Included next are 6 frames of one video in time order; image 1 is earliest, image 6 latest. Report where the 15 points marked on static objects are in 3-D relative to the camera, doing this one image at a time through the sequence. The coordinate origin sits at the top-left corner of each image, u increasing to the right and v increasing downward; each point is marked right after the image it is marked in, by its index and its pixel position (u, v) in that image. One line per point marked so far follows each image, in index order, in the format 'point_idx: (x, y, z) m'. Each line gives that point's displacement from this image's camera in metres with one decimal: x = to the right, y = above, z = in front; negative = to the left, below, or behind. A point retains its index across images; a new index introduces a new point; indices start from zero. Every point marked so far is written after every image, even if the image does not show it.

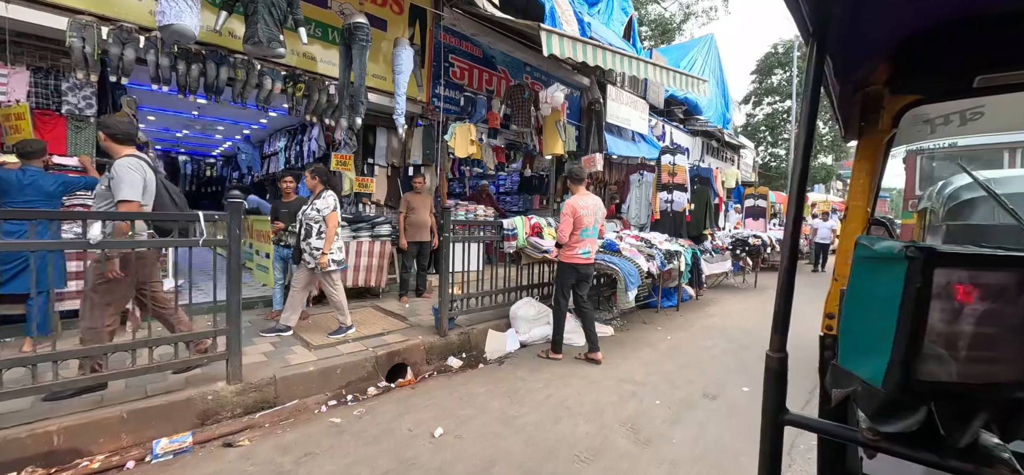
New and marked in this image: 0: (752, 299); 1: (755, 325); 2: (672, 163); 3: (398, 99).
0: (+4.9, -1.1, +9.2) m
1: (+4.0, -1.3, +7.5) m
2: (+2.5, +1.2, +7.4) m
3: (-1.6, +1.9, +6.1) m
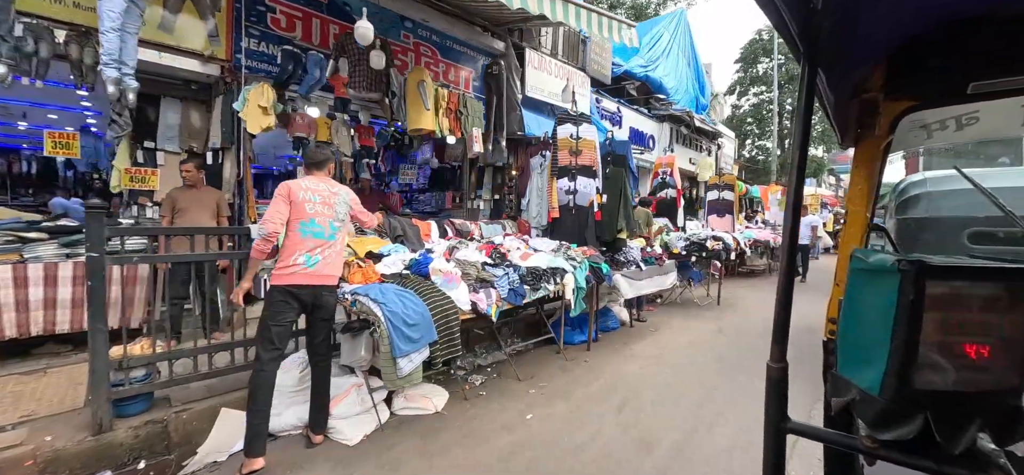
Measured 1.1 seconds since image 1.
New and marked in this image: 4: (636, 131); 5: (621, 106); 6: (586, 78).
0: (+3.0, -1.2, +6.9) m
1: (+2.2, -1.3, +5.2) m
2: (+0.7, +1.1, +5.2) m
3: (-3.5, +1.7, +3.9) m
4: (+3.4, +2.8, +12.2) m
5: (+2.8, +3.3, +11.5) m
6: (+1.6, +3.3, +9.3) m
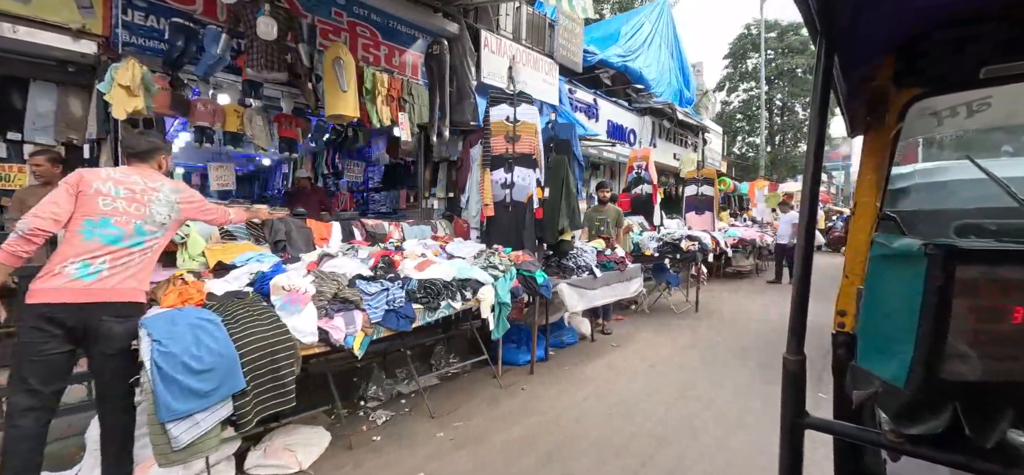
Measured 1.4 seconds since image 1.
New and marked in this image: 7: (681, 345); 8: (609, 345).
0: (+2.4, -1.2, +6.1) m
1: (+1.5, -1.3, +4.4) m
2: (0.0, +1.1, +4.4) m
3: (-4.2, +1.6, +3.1) m
4: (+2.6, +2.8, +11.4) m
5: (+2.1, +3.3, +10.7) m
6: (+0.8, +3.2, +8.6) m
7: (+2.0, -1.2, +5.3) m
8: (+1.2, -1.2, +5.2) m
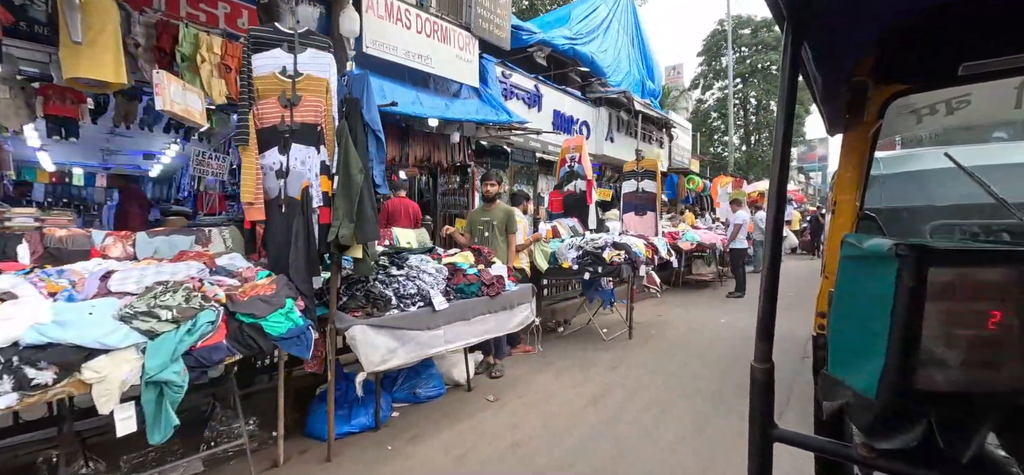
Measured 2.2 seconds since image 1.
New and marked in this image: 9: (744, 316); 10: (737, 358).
0: (+1.0, -1.2, +4.8) m
1: (+0.2, -1.4, +3.0) m
2: (-1.3, +1.0, +3.0) m
3: (-5.5, +1.5, +1.6) m
4: (+1.1, +2.7, +10.1) m
5: (+0.6, +3.2, +9.4) m
6: (-0.6, +3.1, +7.2) m
7: (+0.7, -1.3, +3.9) m
8: (-0.1, -1.3, +3.8) m
9: (+3.3, -1.1, +6.4) m
10: (+2.4, -1.2, +4.7) m
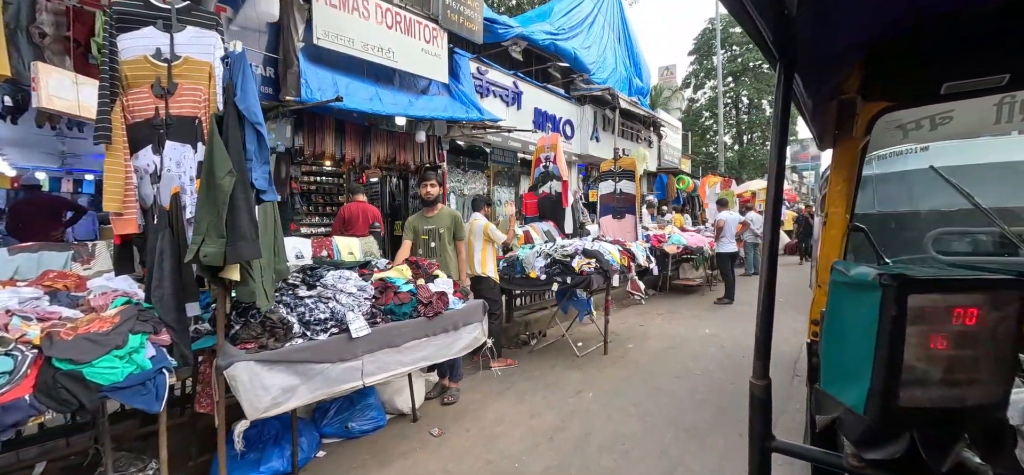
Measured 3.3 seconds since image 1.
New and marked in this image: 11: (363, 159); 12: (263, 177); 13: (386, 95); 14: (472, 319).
0: (+0.7, -1.3, +4.3) m
1: (-0.1, -1.5, +2.6) m
2: (-1.7, +0.9, +2.5) m
3: (-5.8, +1.4, +1.1) m
4: (+0.7, +2.6, +9.7) m
5: (+0.1, +3.1, +9.0) m
6: (-1.0, +3.0, +6.7) m
7: (+0.3, -1.4, +3.4) m
8: (-0.5, -1.4, +3.4) m
9: (+2.9, -1.2, +6.0) m
10: (+2.0, -1.3, +4.3) m
11: (-2.0, +1.0, +6.0) m
12: (-1.1, +0.3, +2.0) m
13: (-1.6, +1.8, +5.9) m
14: (-0.3, -0.6, +3.1) m
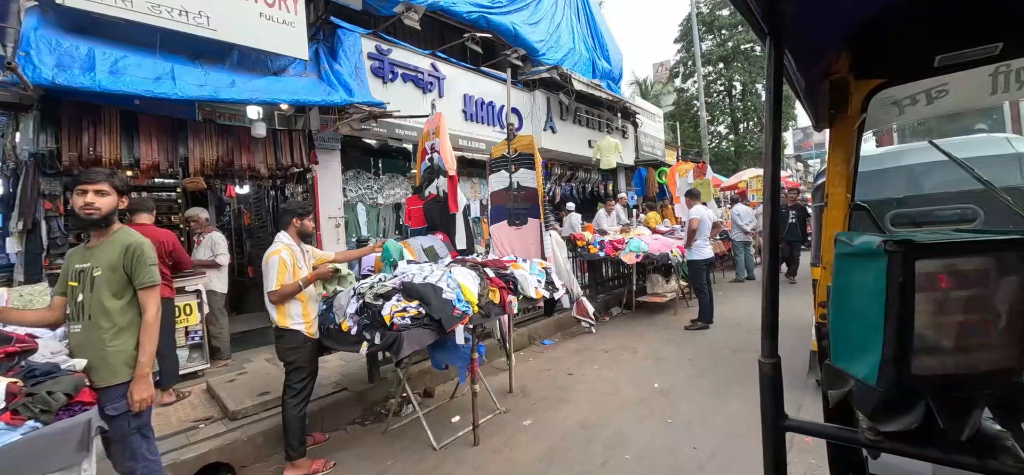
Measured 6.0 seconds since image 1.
0: (-0.5, -1.5, +2.6) m
1: (-1.3, -1.7, +0.9) m
2: (-3.1, +0.7, +0.9) m
3: (-7.3, +0.9, -0.4) m
4: (-0.6, +2.4, +8.0) m
5: (-1.2, +2.9, +7.4) m
6: (-2.4, +2.7, +5.2) m
7: (-0.9, -1.5, +1.8) m
8: (-1.7, -1.6, +1.7) m
9: (+1.7, -1.2, +4.2) m
10: (+0.8, -1.4, +2.5) m
11: (-3.3, +0.7, +4.4) m
12: (-2.4, 0.0, +0.4) m
13: (-3.0, +1.5, +4.3) m
14: (-1.5, -0.8, +1.5) m
